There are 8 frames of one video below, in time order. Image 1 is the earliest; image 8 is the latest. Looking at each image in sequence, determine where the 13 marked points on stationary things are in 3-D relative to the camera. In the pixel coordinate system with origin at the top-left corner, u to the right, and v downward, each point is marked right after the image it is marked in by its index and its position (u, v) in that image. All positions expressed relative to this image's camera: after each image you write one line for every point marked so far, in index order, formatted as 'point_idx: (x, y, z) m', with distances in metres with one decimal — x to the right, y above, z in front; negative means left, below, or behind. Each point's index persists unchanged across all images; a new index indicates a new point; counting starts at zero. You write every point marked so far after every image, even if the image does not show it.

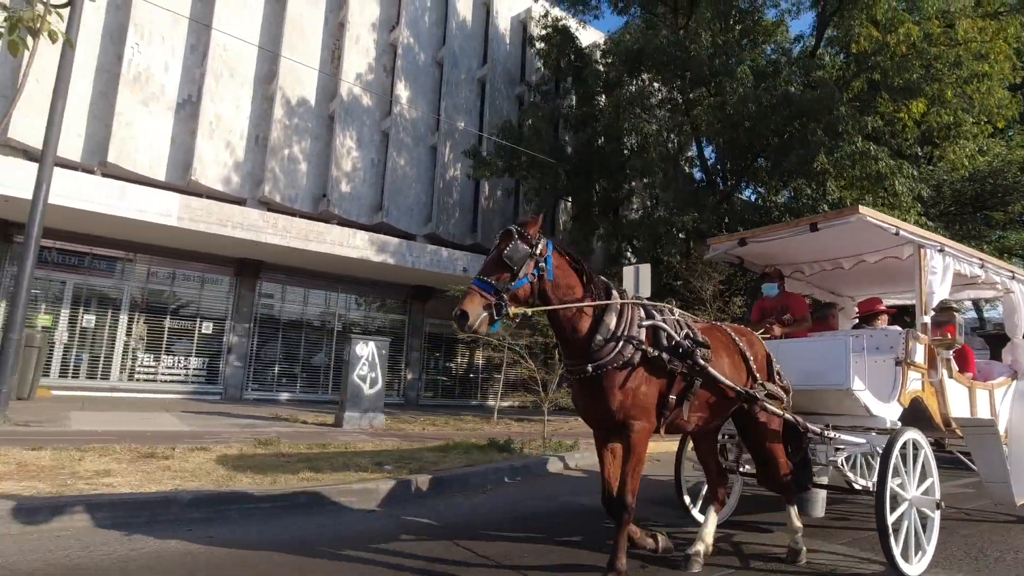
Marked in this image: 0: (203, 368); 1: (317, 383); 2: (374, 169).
0: (-9.0, -2.3, +16.1) m
1: (-6.2, -3.0, +17.8) m
2: (-4.9, +4.2, +19.5) m
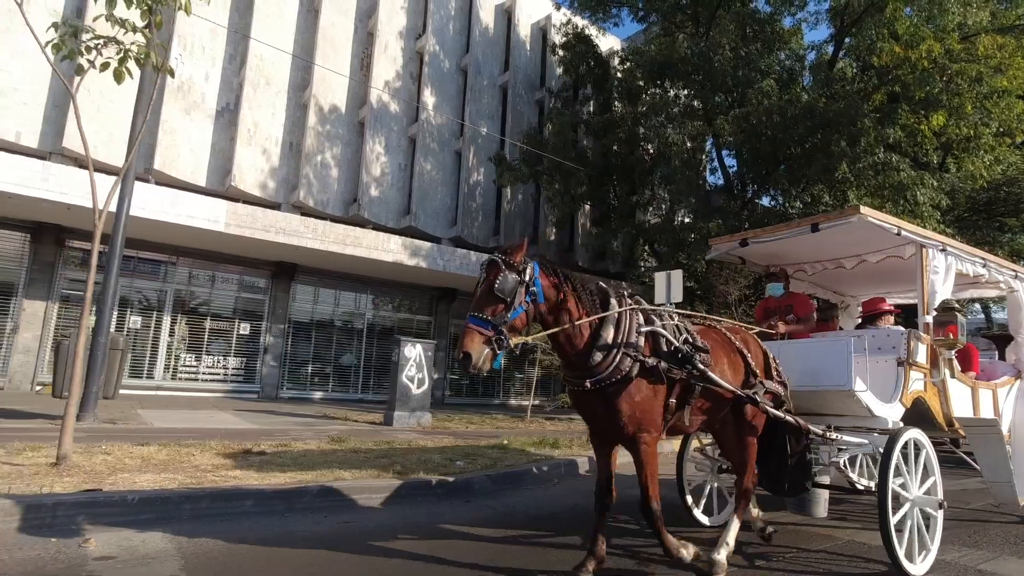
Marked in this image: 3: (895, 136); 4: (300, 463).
0: (-8.2, -2.4, +16.6) m
1: (-5.4, -3.1, +18.4) m
2: (-4.0, +4.1, +20.0) m
3: (+10.0, +3.9, +14.3) m
4: (-2.6, -2.1, +6.8) m
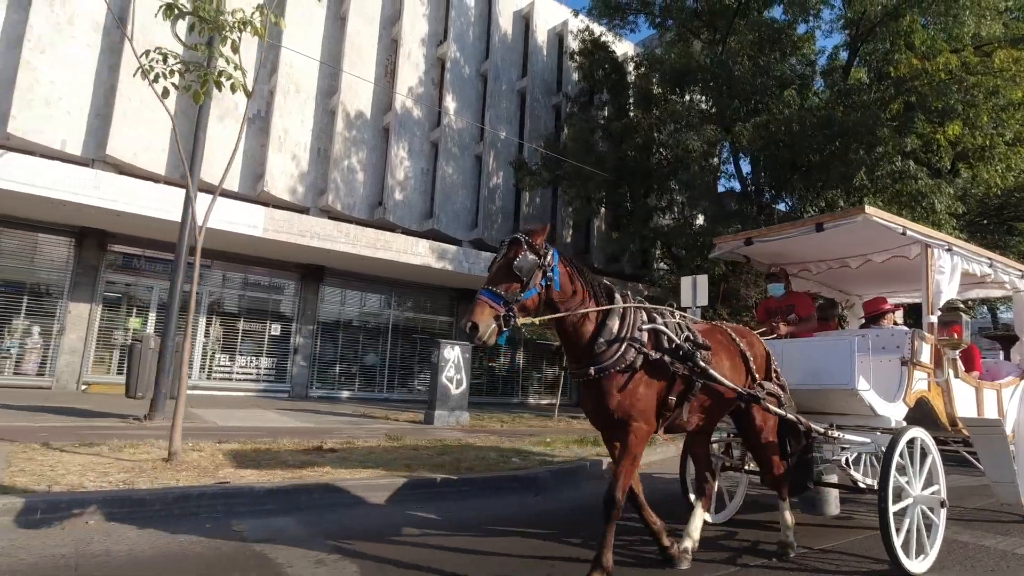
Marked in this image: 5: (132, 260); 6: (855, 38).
0: (-7.4, -2.4, +17.1) m
1: (-4.6, -3.2, +18.9) m
2: (-3.3, +4.1, +20.5) m
3: (+10.7, +3.8, +14.7) m
4: (-1.8, -2.2, +7.2) m
5: (-10.3, +0.7, +14.9) m
6: (+10.5, +7.6, +16.8) m
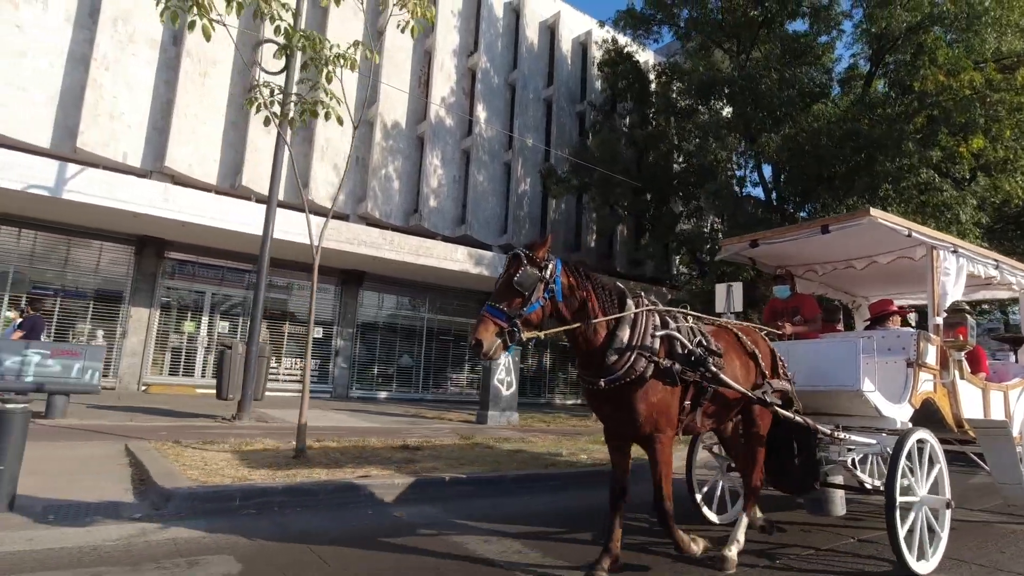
0: (-6.3, -2.6, +17.8) m
1: (-3.6, -3.3, +19.5) m
2: (-2.2, +3.9, +21.1) m
3: (+11.8, +3.6, +15.3) m
4: (-0.8, -2.4, +7.9) m
5: (-9.2, +0.6, +15.6) m
6: (+11.6, +7.4, +17.4) m
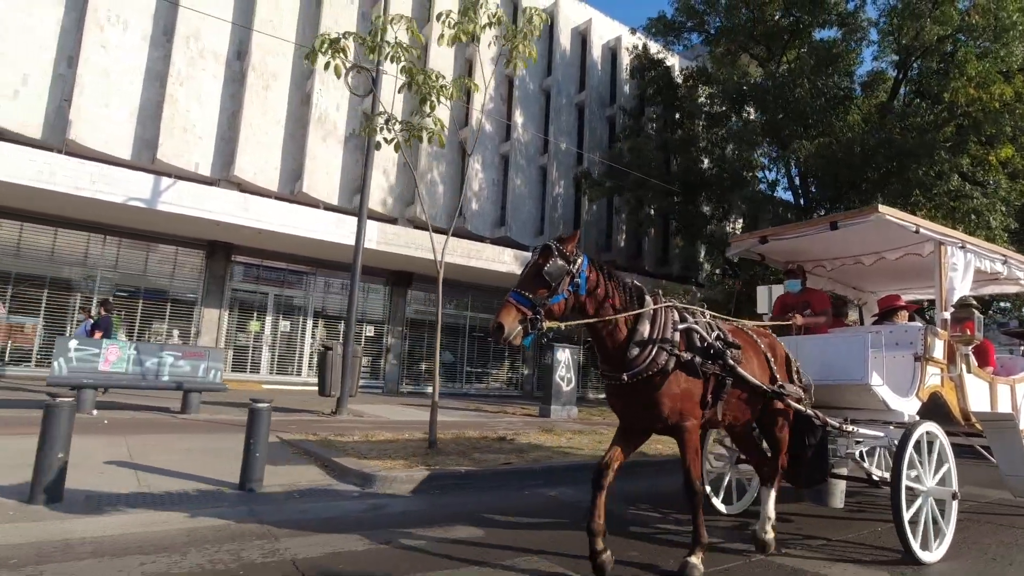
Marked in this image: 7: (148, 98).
0: (-4.9, -2.6, +18.7) m
1: (-2.1, -3.3, +20.4) m
2: (-0.7, +4.0, +22.0) m
3: (+13.2, +3.6, +16.1) m
4: (+0.6, -2.5, +8.8) m
5: (-7.8, +0.6, +16.5) m
6: (+13.0, +7.4, +18.1) m
7: (-9.9, +5.2, +15.1) m
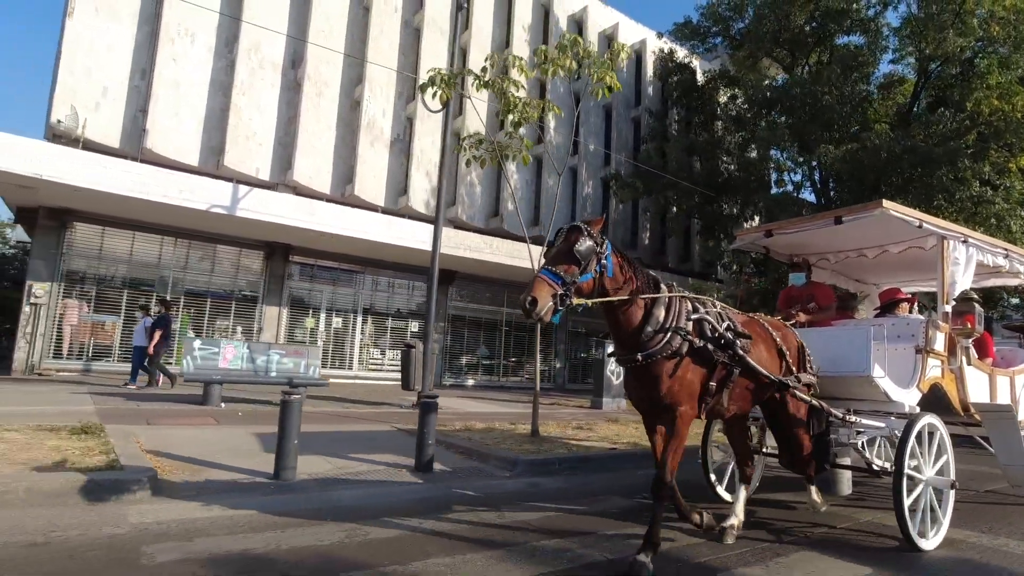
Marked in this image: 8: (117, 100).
0: (-3.6, -2.5, +19.6) m
1: (-0.8, -3.2, +21.4) m
2: (+0.6, +4.1, +22.8) m
3: (+14.6, +3.6, +17.0) m
4: (+2.0, -2.6, +9.7) m
5: (-6.5, +0.6, +17.4) m
6: (+14.4, +7.4, +19.0) m
7: (-8.6, +5.2, +15.9) m
8: (-10.5, +5.0, +14.7) m
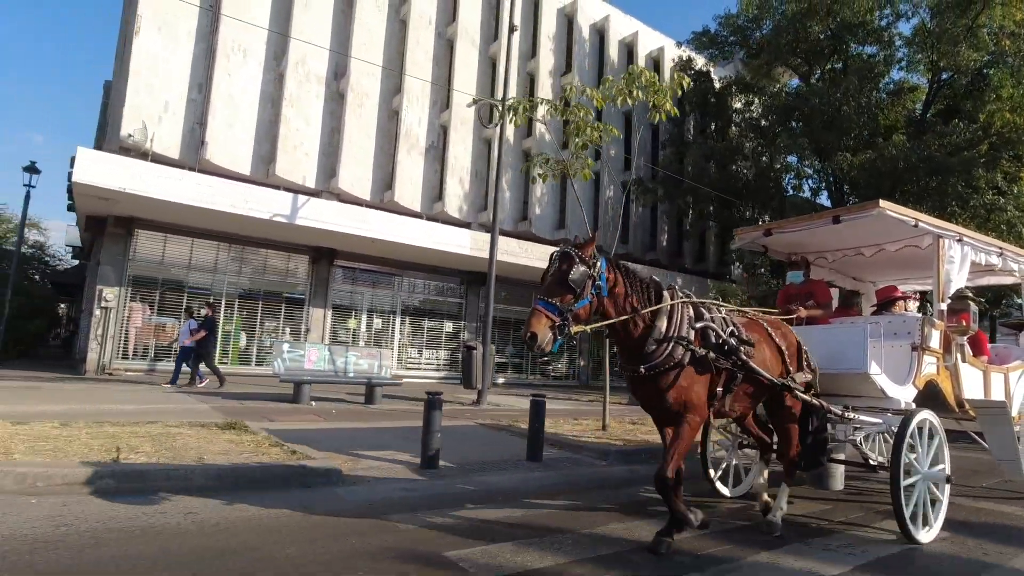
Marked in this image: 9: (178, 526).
0: (-2.5, -2.6, +20.4) m
1: (+0.3, -3.3, +22.2) m
2: (+1.7, +4.0, +23.6) m
3: (+15.7, +3.5, +17.9) m
4: (+3.1, -2.7, +10.6) m
5: (-5.3, +0.5, +18.1) m
6: (+15.5, +7.4, +19.8) m
7: (-7.5, +5.1, +16.6) m
8: (-9.3, +4.9, +15.4) m
9: (-2.7, -2.0, +4.5) m
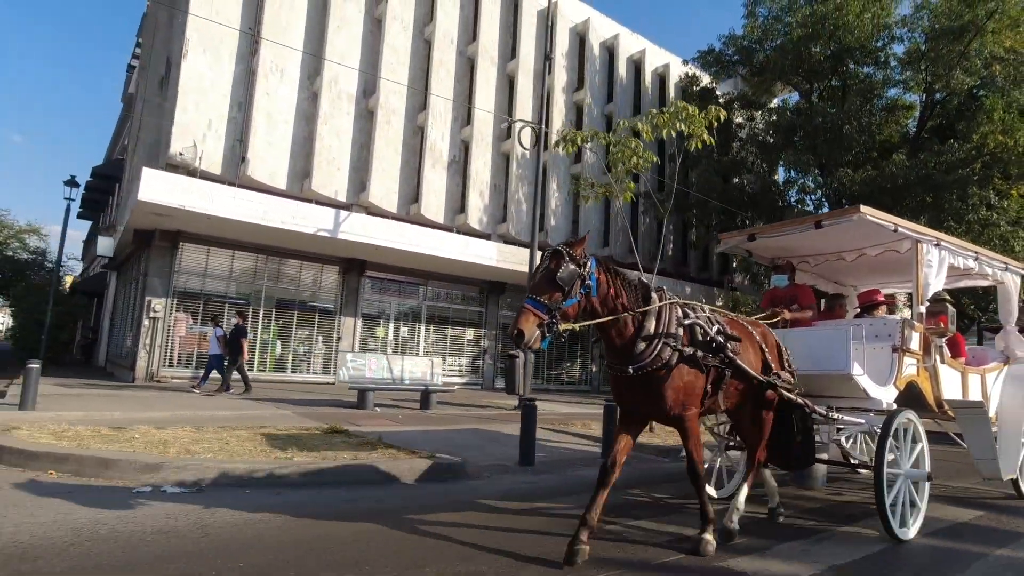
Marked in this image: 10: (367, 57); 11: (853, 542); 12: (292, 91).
0: (-1.7, -2.9, +21.2) m
1: (+1.0, -3.6, +23.0) m
2: (+2.3, +3.7, +24.4) m
3: (+16.5, +3.2, +19.1) m
4: (+4.1, -3.0, +11.4) m
5: (-4.6, +0.2, +18.8) m
6: (+16.2, +7.1, +21.1) m
7: (-6.7, +4.8, +17.3) m
8: (-8.5, +4.6, +16.0) m
9: (-1.6, -2.2, +5.2) m
10: (-4.9, +8.0, +18.9) m
11: (+3.5, -2.5, +5.5) m
12: (-6.8, +6.3, +17.2) m
